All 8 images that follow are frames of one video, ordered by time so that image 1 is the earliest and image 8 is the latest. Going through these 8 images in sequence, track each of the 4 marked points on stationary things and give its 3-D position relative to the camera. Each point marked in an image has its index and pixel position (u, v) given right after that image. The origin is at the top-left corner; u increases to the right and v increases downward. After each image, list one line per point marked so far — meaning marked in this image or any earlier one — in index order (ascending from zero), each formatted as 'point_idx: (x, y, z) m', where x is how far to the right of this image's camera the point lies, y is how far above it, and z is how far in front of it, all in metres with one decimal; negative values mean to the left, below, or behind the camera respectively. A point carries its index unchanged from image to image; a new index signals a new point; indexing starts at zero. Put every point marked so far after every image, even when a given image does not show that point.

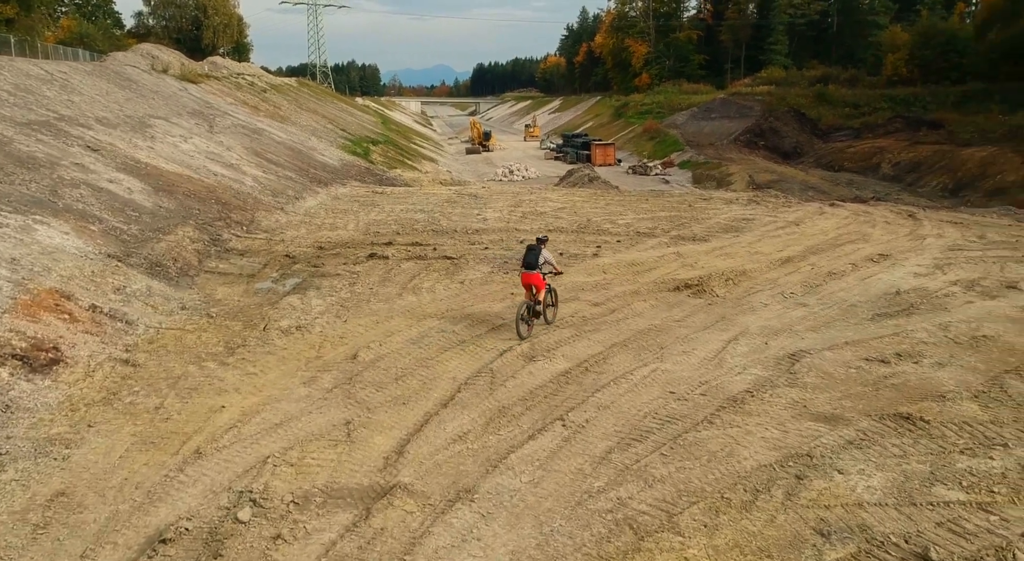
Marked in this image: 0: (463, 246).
0: (-1.1, +0.8, +17.3) m
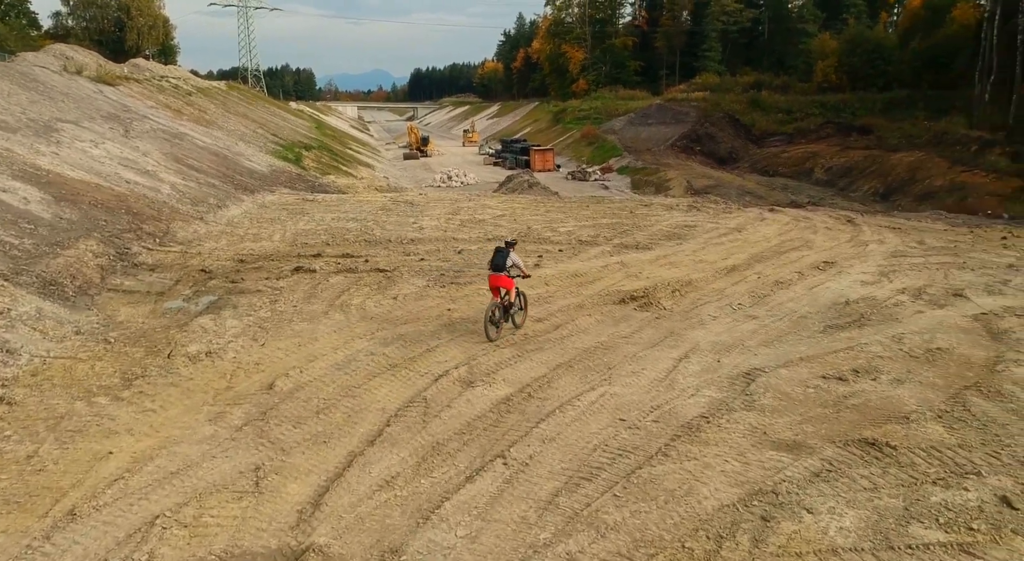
0: (-2.5, +0.5, +16.3) m
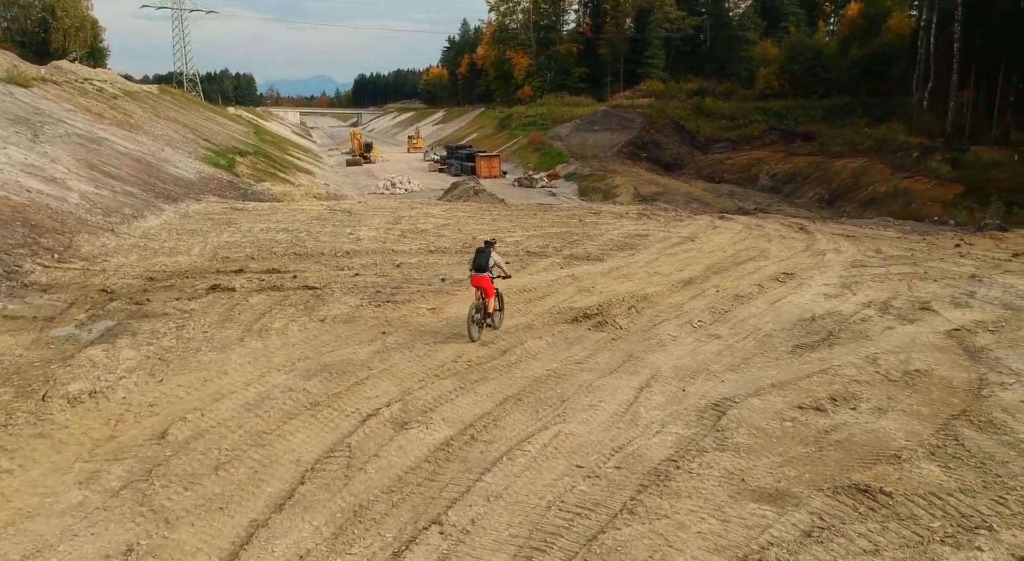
0: (-3.6, +0.2, +14.9) m
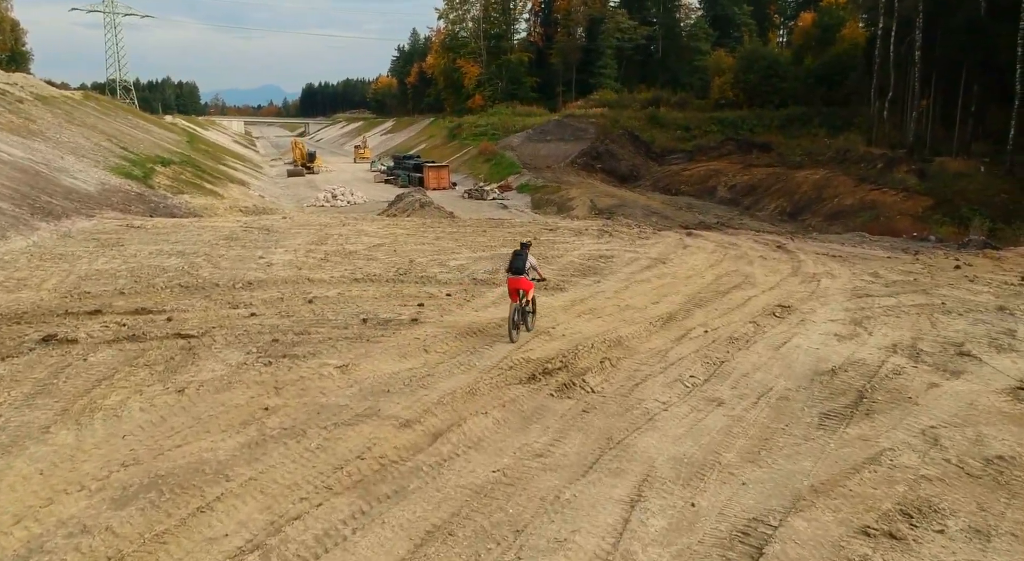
0: (-4.5, -0.5, +11.8) m
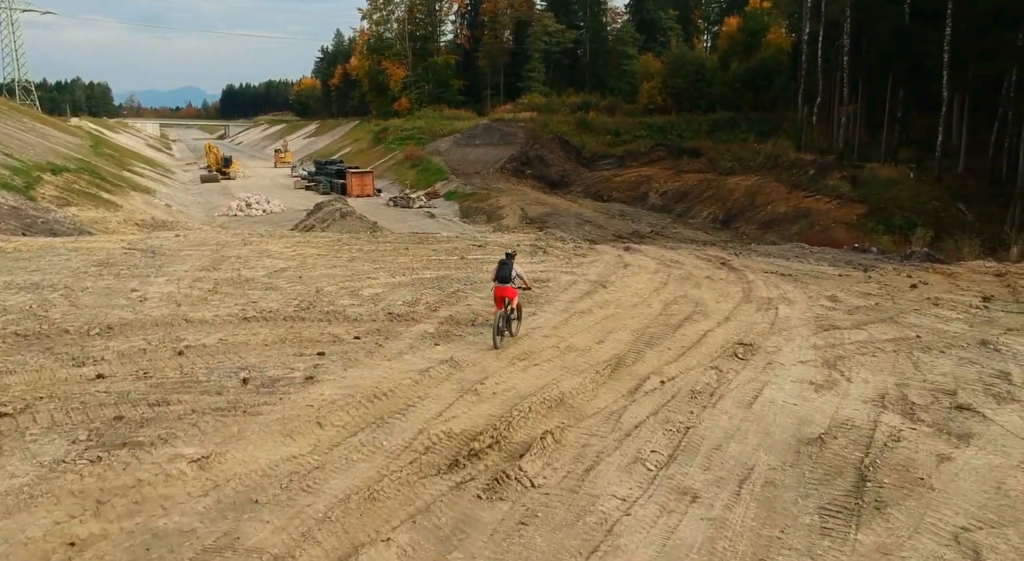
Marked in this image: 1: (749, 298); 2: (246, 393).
0: (-5.5, -1.1, +9.3) m
1: (+4.7, -0.4, +15.1) m
2: (-3.1, -1.3, +8.8) m
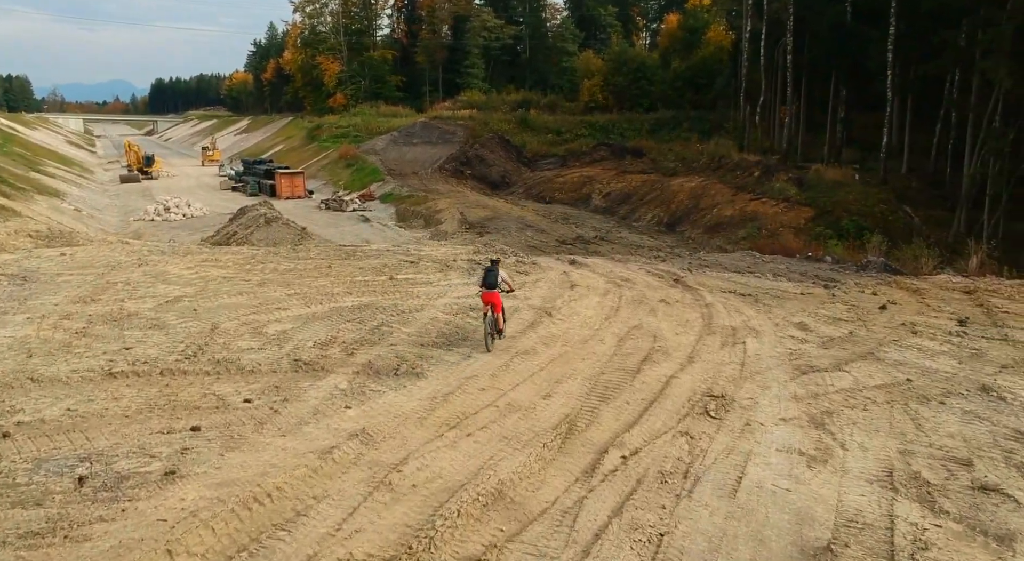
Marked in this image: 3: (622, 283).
0: (-6.2, -1.8, +6.8) m
1: (+3.5, -0.8, +13.5) m
2: (-3.8, -1.9, +6.6) m
3: (+2.5, -0.1, +17.6) m
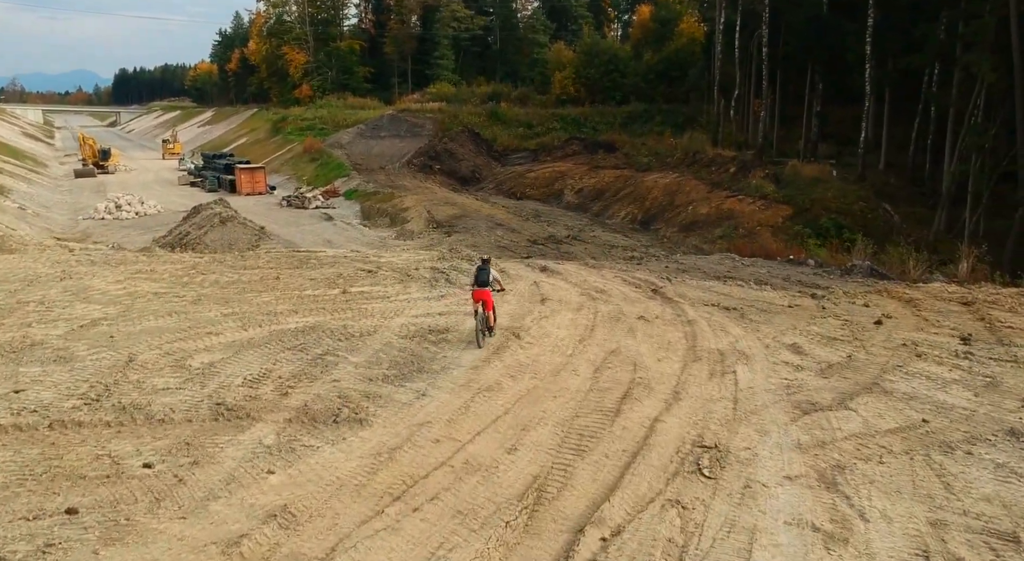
0: (-6.6, -2.2, +5.1) m
1: (+2.9, -1.1, +12.1) m
2: (-4.1, -2.3, +5.0) m
3: (+1.8, -0.4, +16.2) m
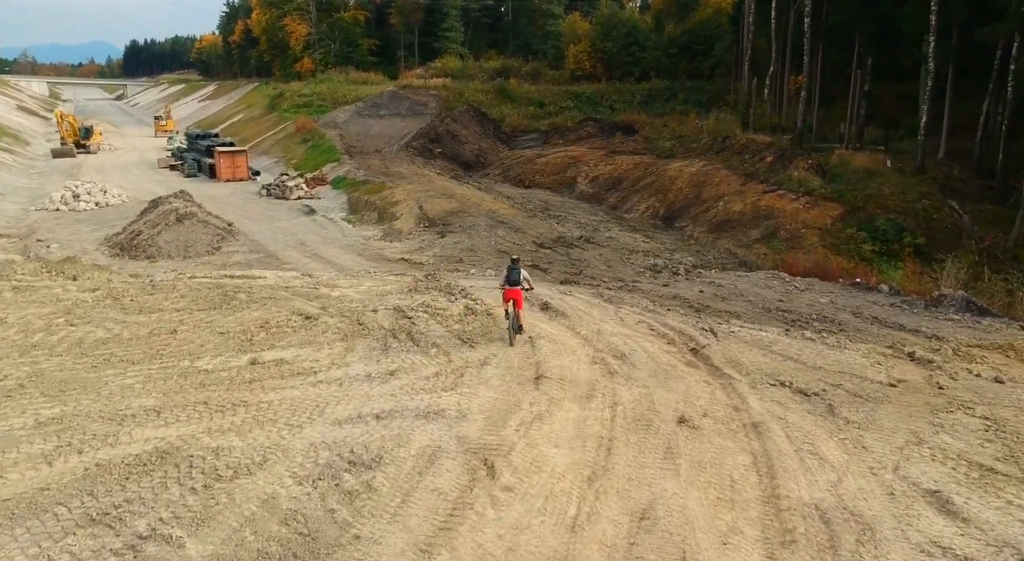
0: (-7.1, -3.5, +0.4) m
1: (+2.6, -2.3, +7.1) m
2: (-4.6, -3.6, +0.2) m
3: (+1.5, -1.4, +11.3) m
